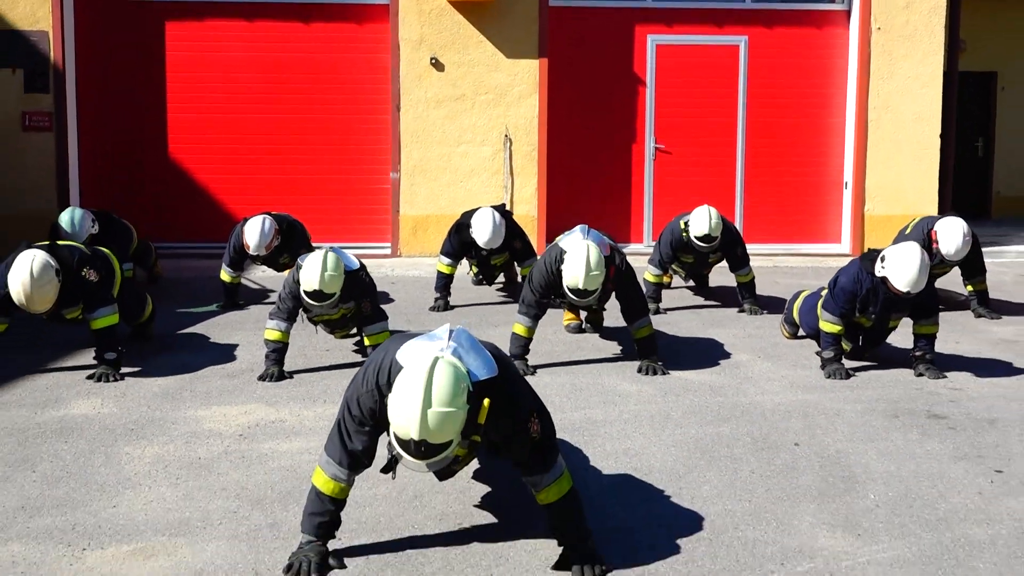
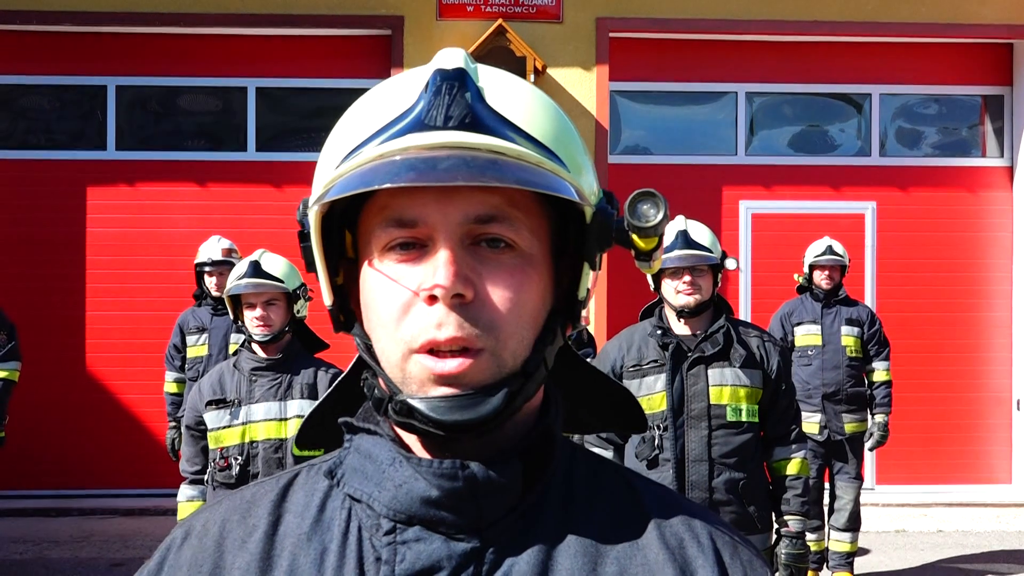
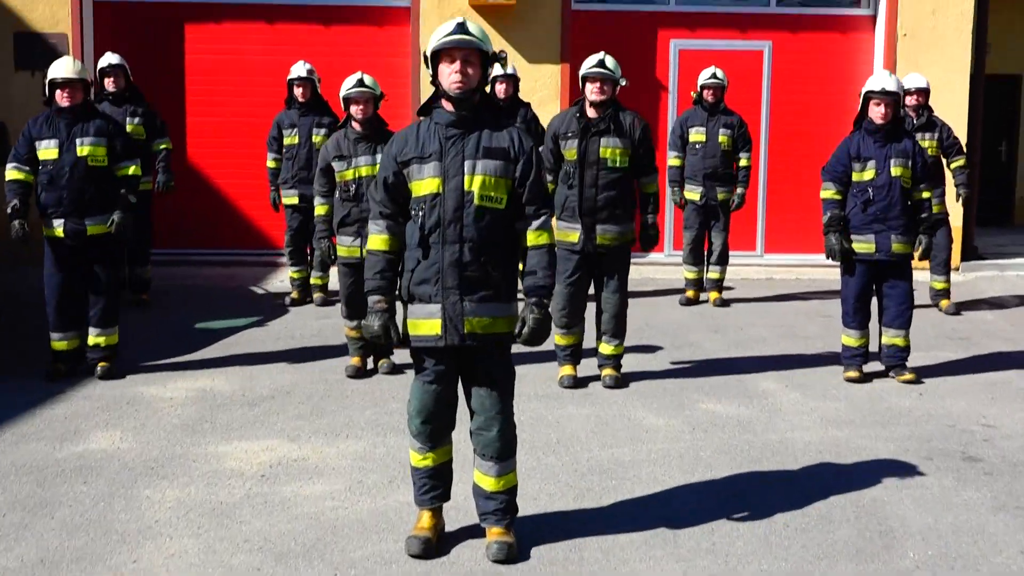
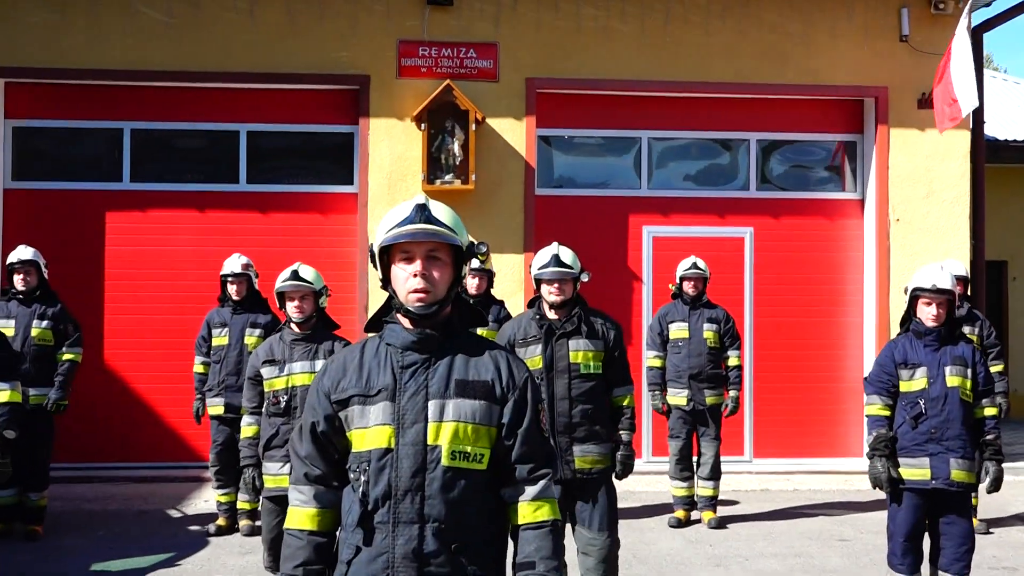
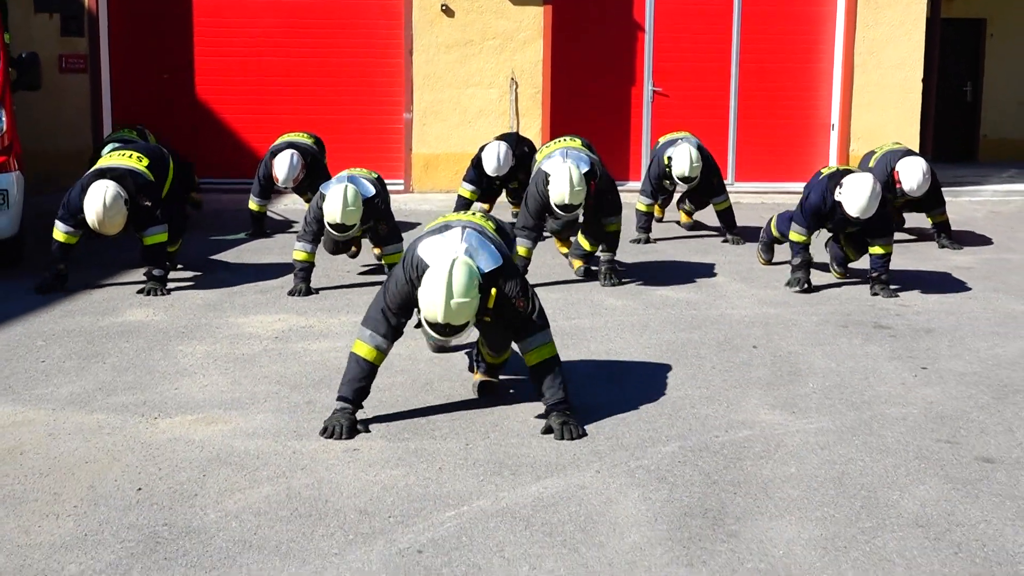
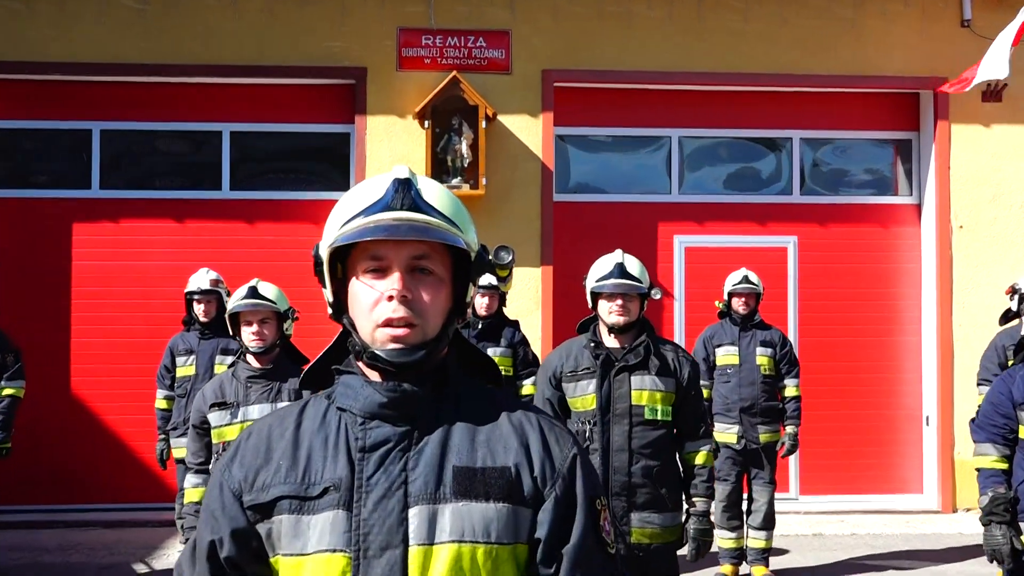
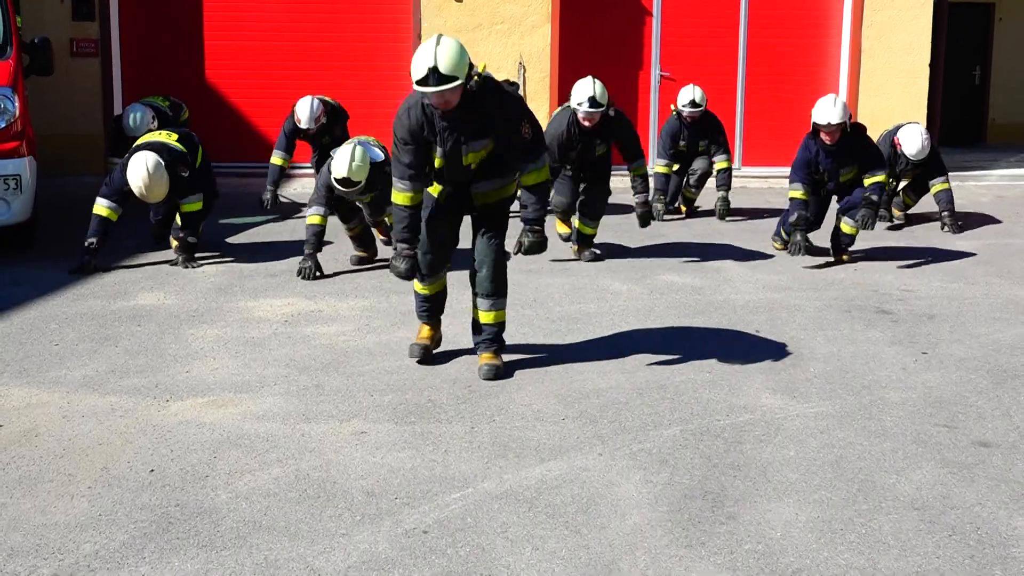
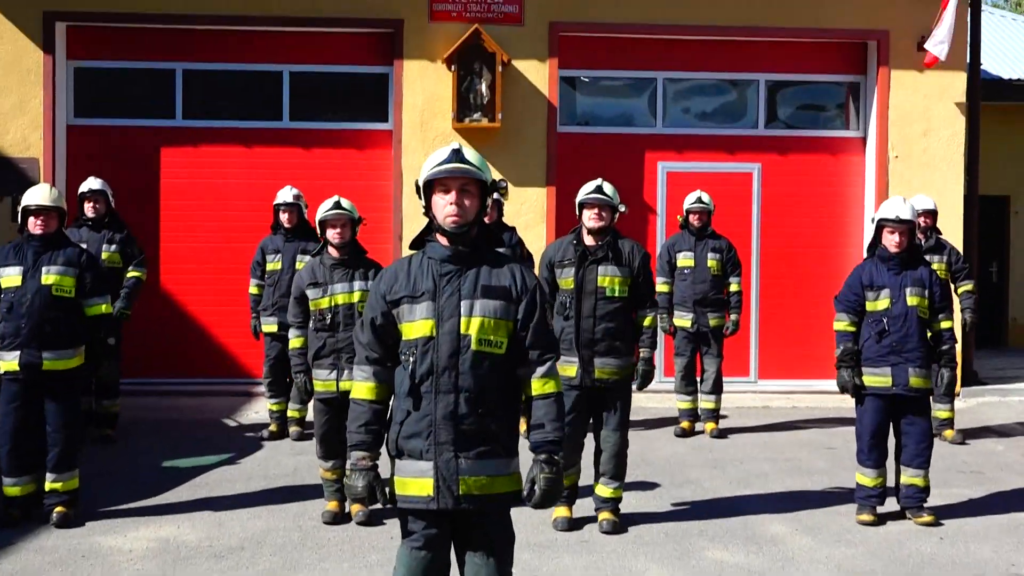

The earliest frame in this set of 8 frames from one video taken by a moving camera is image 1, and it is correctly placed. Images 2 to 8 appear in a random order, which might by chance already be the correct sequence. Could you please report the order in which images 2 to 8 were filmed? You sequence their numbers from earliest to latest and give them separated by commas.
5, 7, 3, 8, 4, 6, 2
